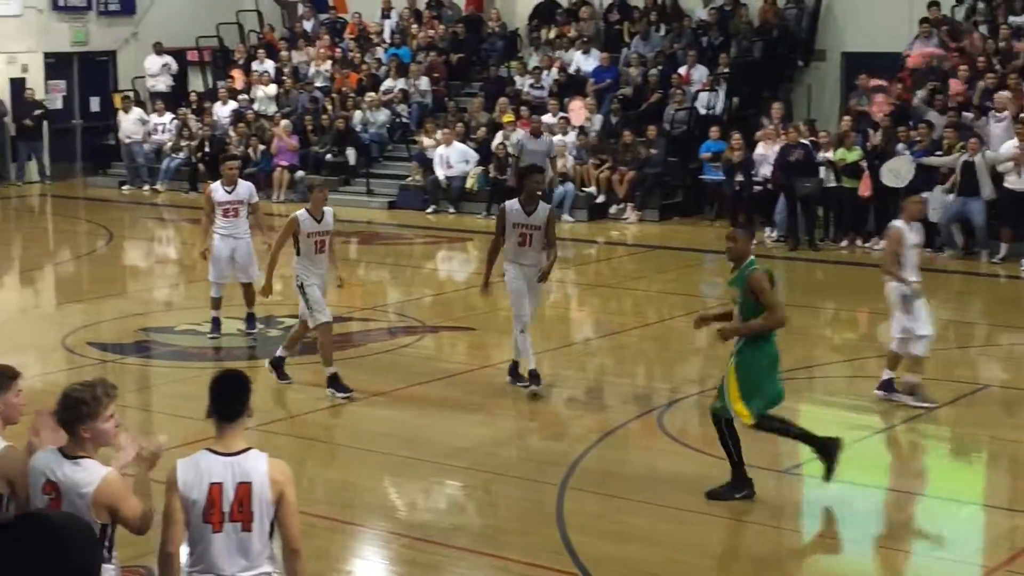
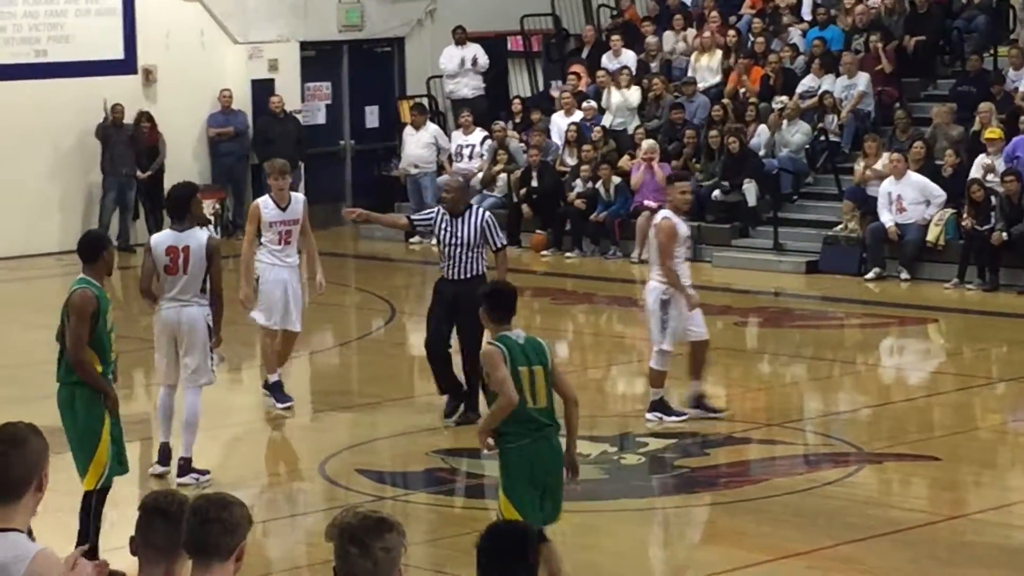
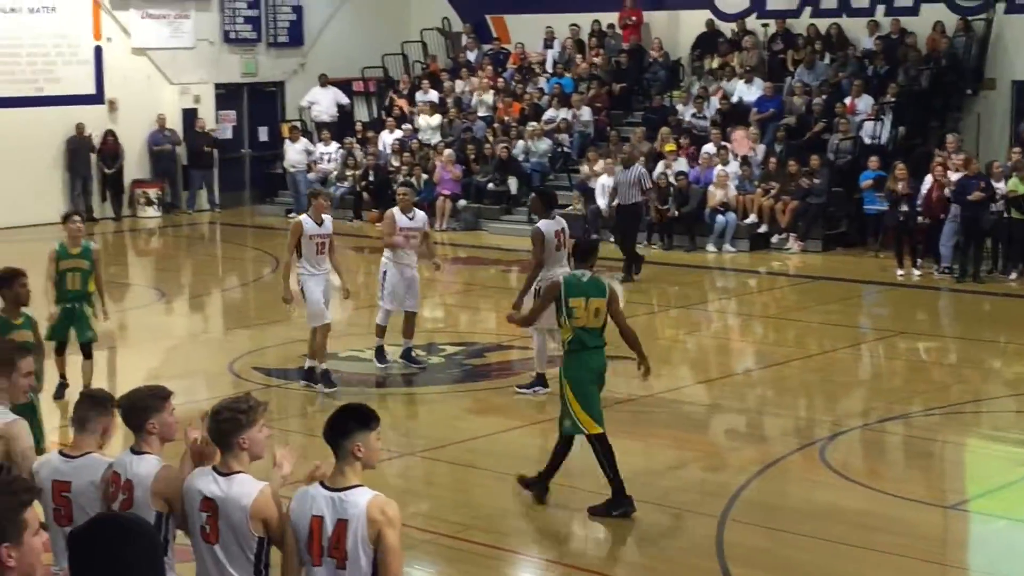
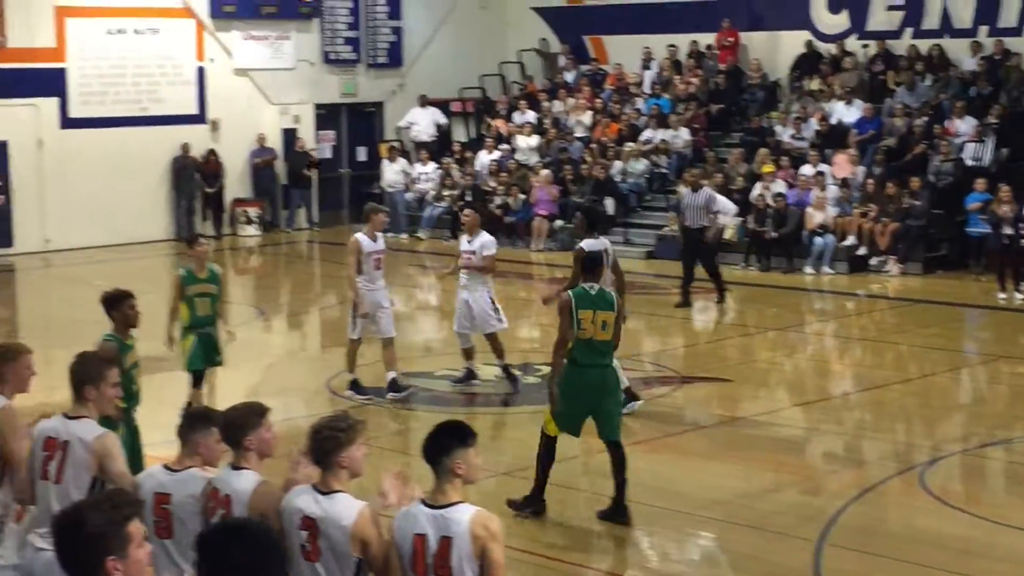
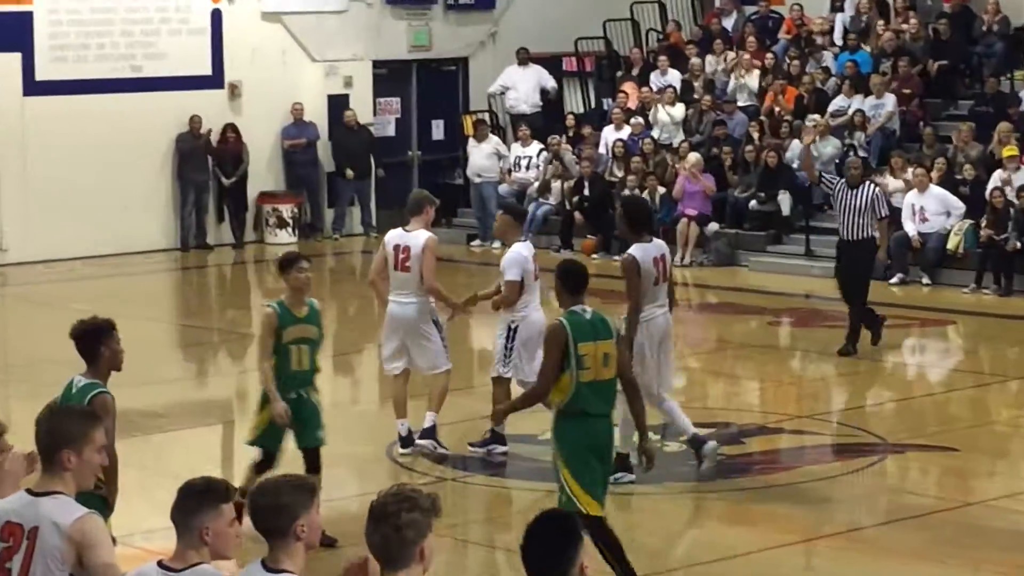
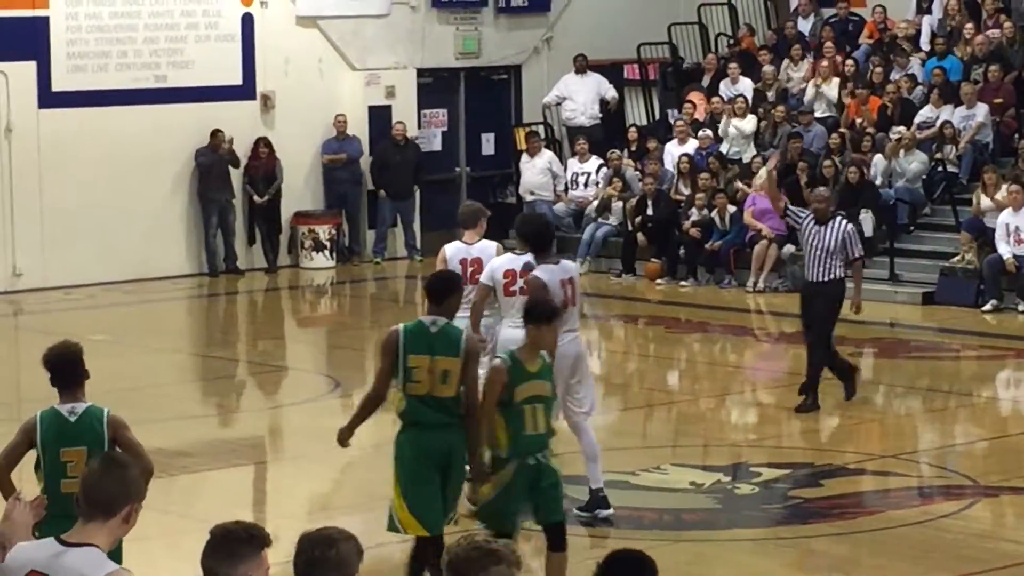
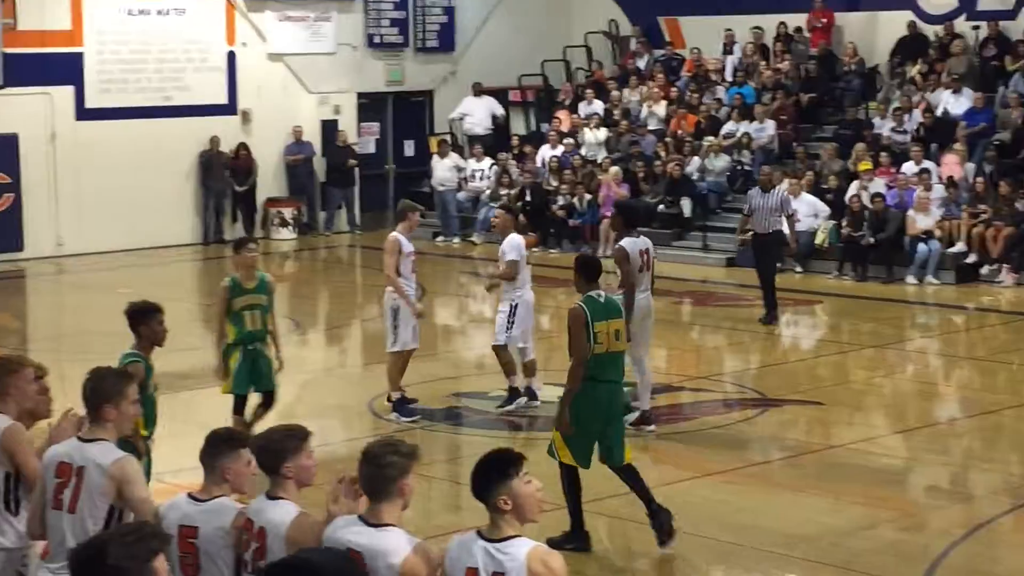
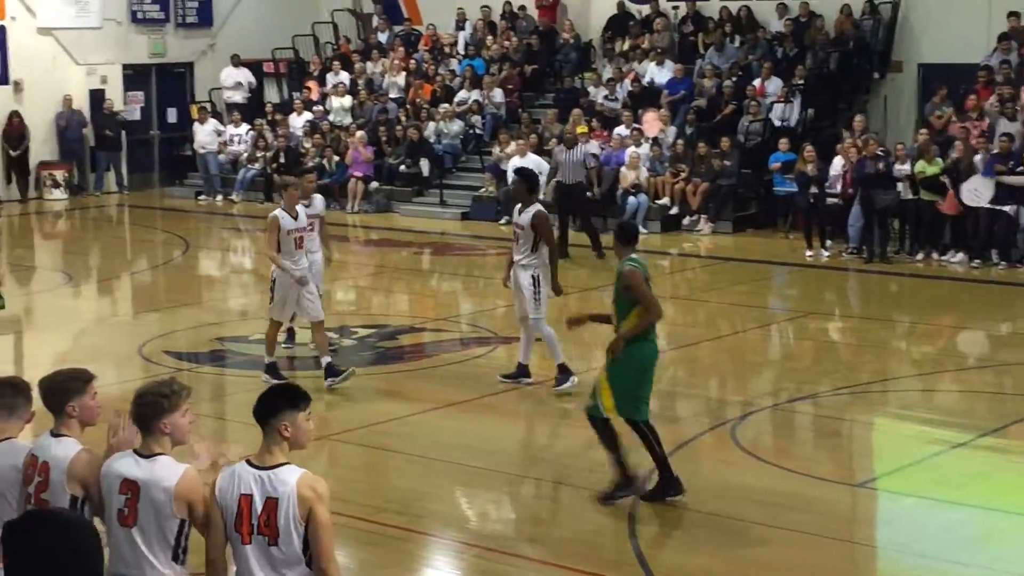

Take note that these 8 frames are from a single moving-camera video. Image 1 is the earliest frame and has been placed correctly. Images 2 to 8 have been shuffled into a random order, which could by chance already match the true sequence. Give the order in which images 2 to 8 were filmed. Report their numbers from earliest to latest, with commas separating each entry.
8, 3, 4, 7, 5, 6, 2
